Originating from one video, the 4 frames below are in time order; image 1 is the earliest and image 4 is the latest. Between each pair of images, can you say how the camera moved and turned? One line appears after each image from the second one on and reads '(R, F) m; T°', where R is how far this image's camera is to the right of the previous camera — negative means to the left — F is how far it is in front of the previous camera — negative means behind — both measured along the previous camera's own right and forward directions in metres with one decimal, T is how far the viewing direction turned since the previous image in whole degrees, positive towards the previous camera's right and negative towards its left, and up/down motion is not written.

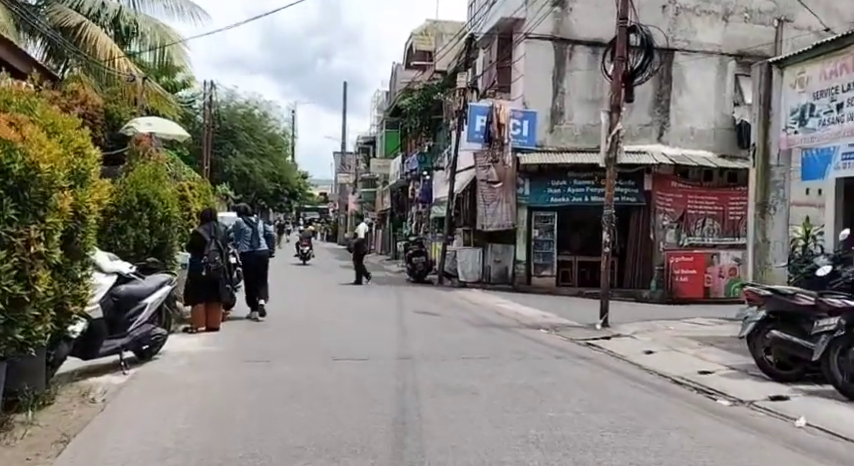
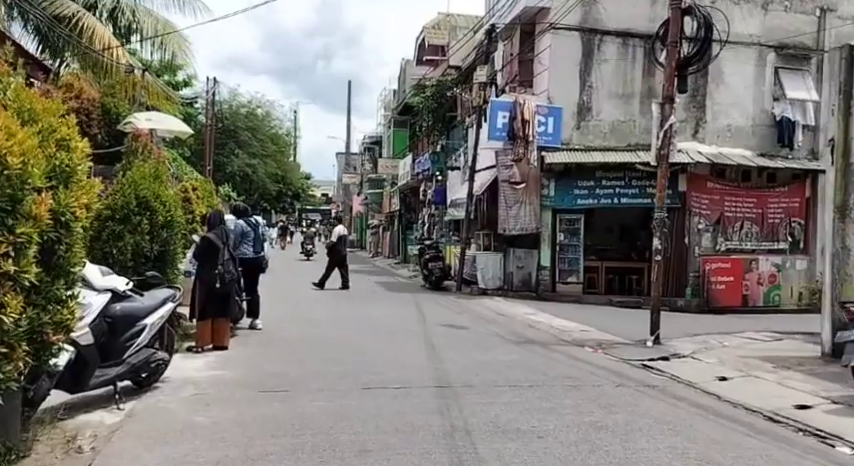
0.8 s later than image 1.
(-0.5, +1.2) m; 0°
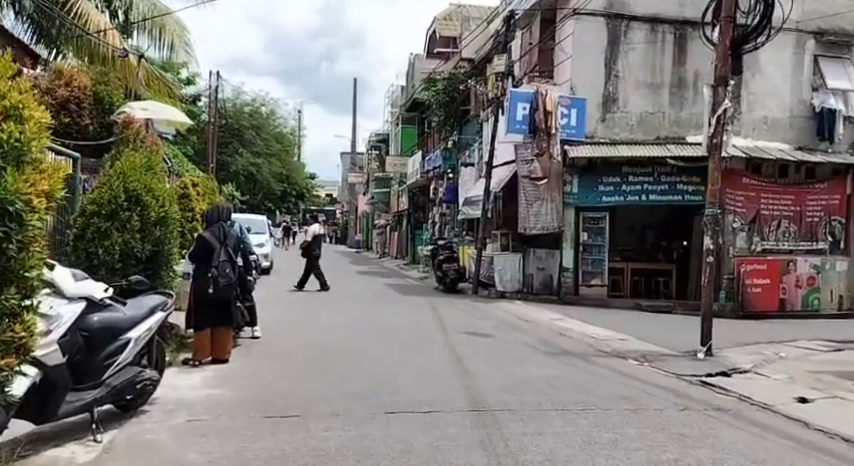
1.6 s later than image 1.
(-0.3, +1.1) m; 0°
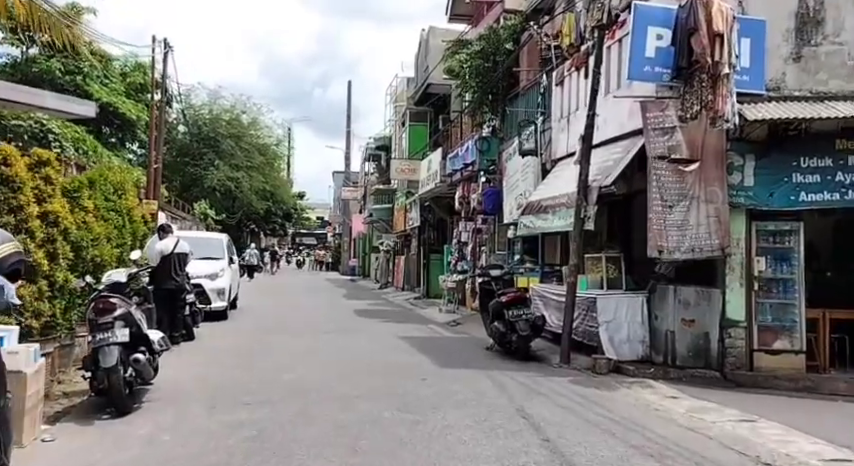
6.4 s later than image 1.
(-0.9, +7.4) m; +1°
